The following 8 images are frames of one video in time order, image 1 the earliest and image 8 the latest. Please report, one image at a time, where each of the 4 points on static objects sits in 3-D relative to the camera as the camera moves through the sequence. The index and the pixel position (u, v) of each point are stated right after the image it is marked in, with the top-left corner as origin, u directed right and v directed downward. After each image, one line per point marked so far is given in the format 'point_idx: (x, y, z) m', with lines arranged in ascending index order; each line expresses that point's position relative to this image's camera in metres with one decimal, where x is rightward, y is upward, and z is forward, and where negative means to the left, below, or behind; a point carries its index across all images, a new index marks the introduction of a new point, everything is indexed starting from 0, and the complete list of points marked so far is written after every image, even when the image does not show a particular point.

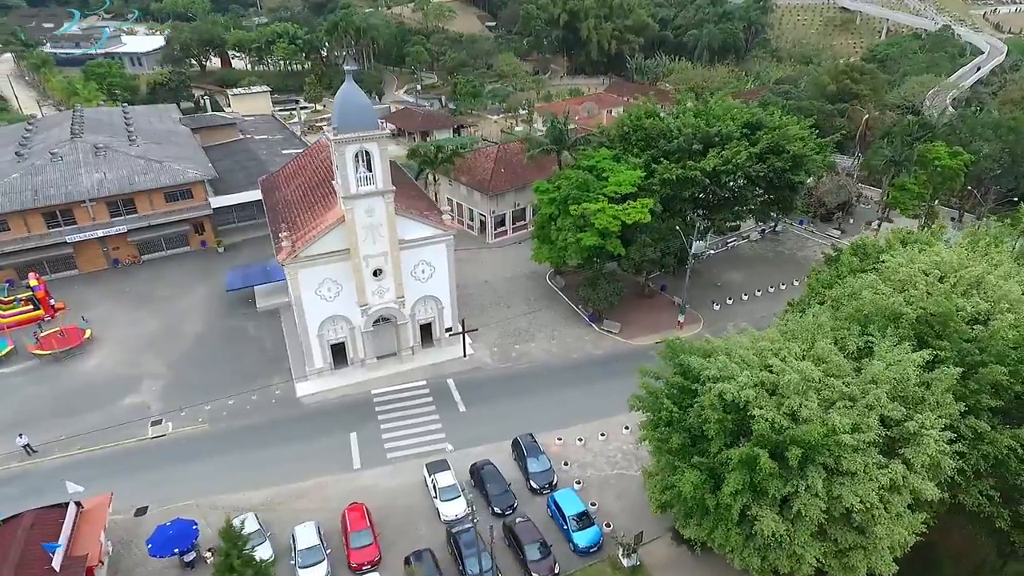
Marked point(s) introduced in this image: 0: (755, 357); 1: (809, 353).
0: (+7.7, -2.2, +19.6) m
1: (+9.4, -2.1, +19.6) m
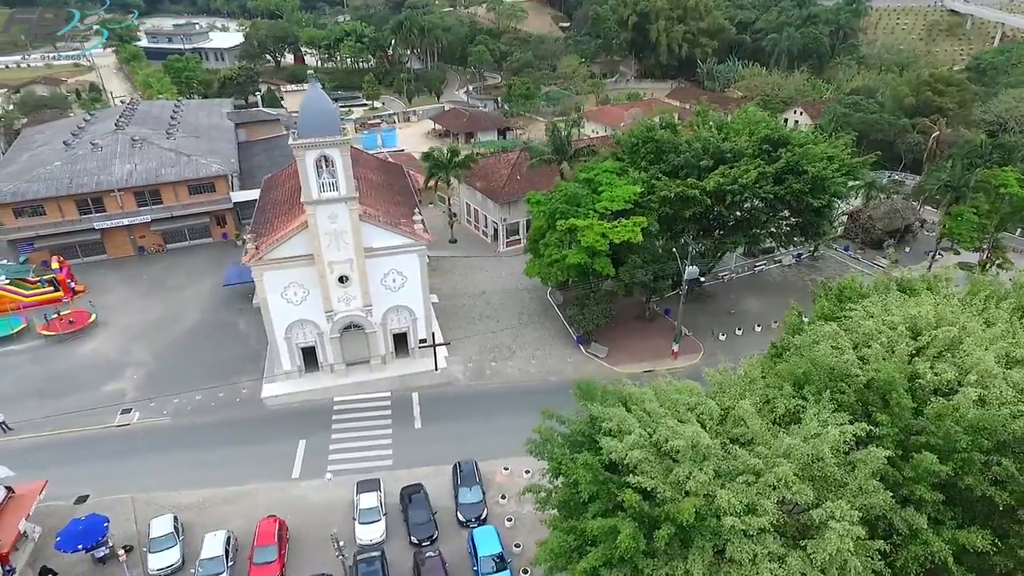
0: (+4.3, -3.4, +17.4) m
1: (+6.0, -3.4, +17.2) m
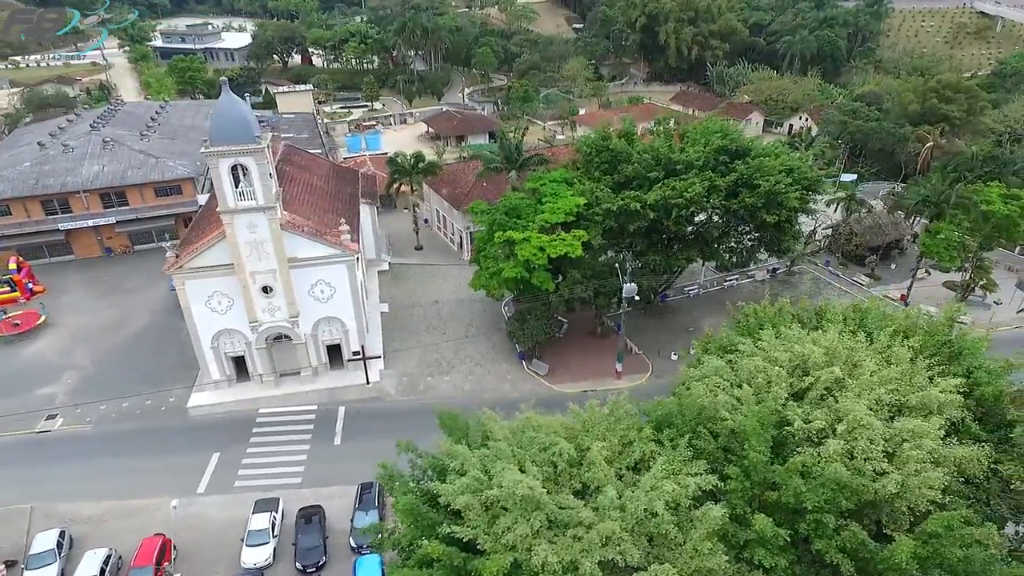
0: (+0.1, -4.2, +16.2) m
1: (+1.8, -4.3, +15.9) m
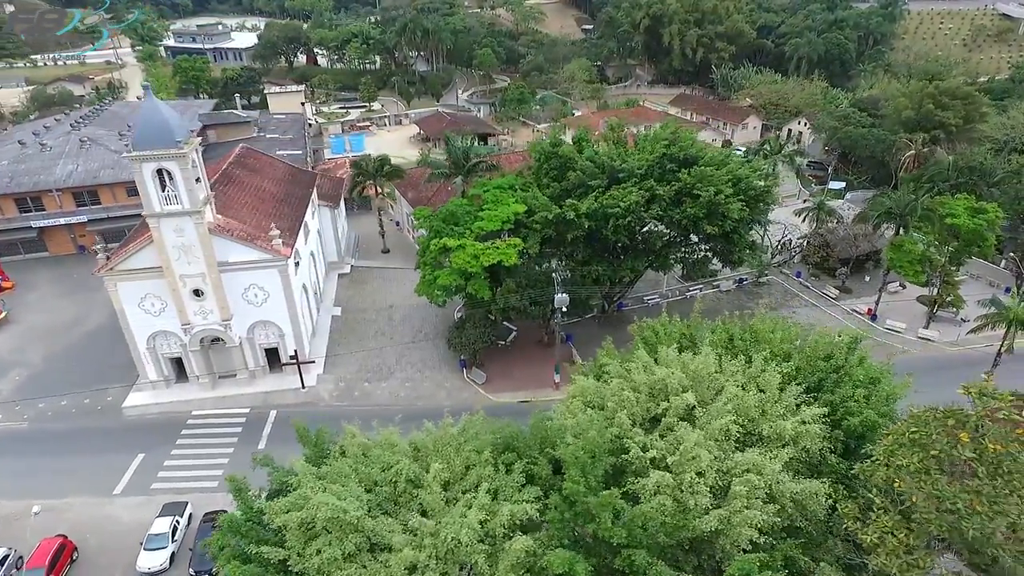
0: (-4.0, -4.6, +15.9) m
1: (-2.3, -4.7, +15.5) m
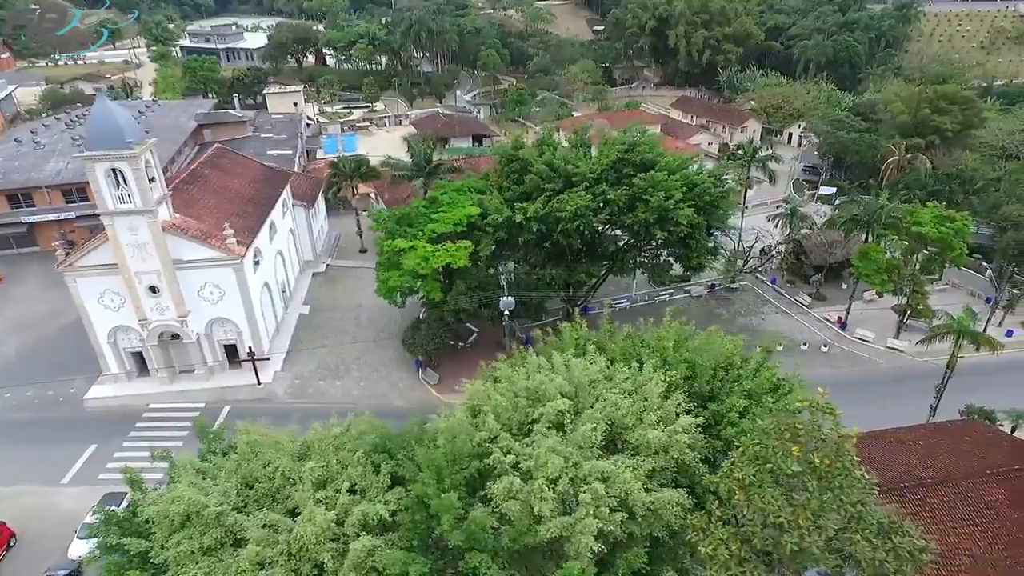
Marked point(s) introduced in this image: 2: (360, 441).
0: (-7.2, -4.6, +16.3) m
1: (-5.5, -4.8, +15.9) m
2: (-4.0, -4.1, +16.3) m
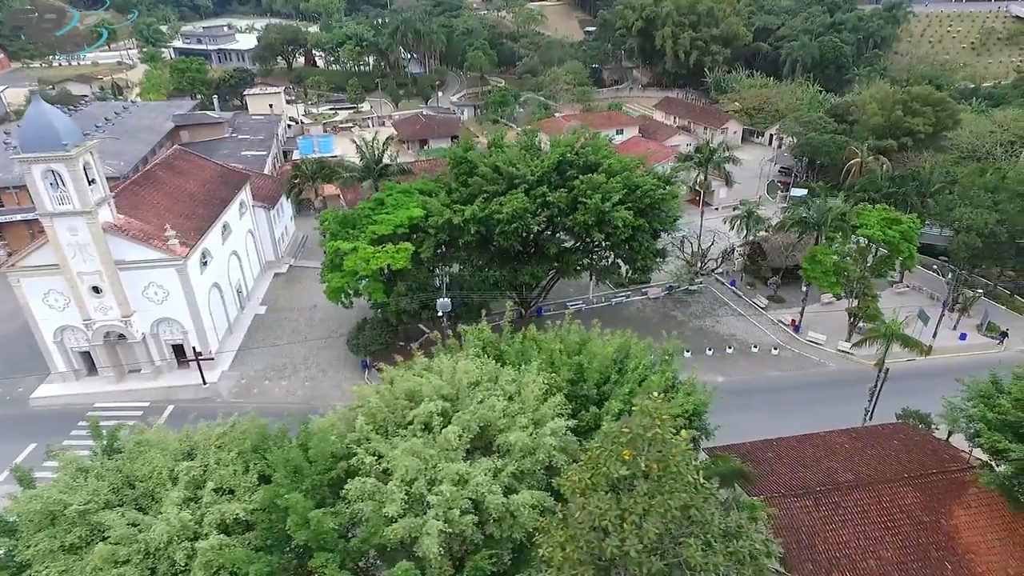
0: (-10.4, -4.7, +16.5) m
1: (-8.8, -4.8, +16.1) m
2: (-7.2, -4.1, +16.5) m
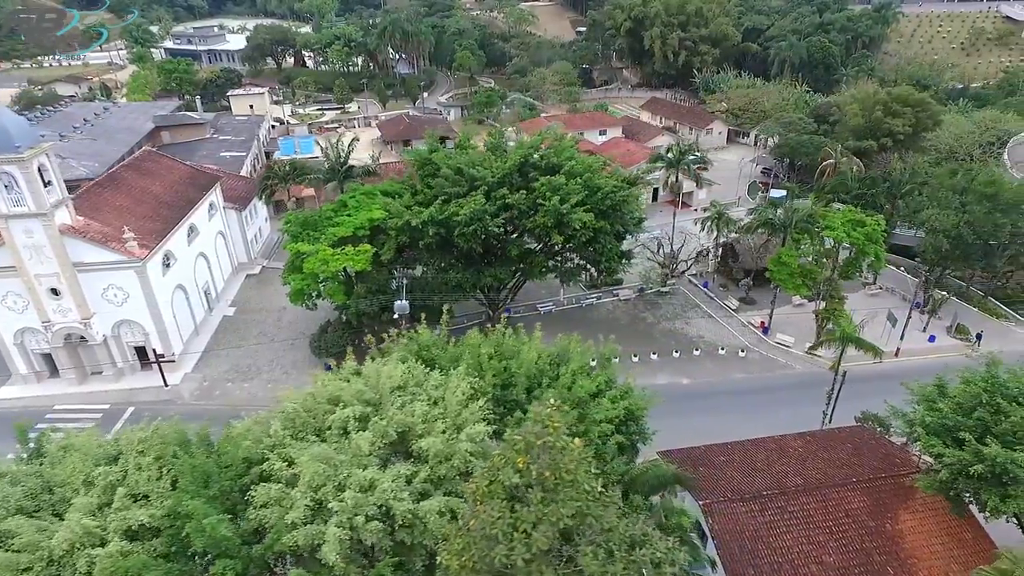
0: (-12.5, -4.8, +16.4) m
1: (-10.8, -4.9, +16.0) m
2: (-9.3, -4.2, +16.4) m
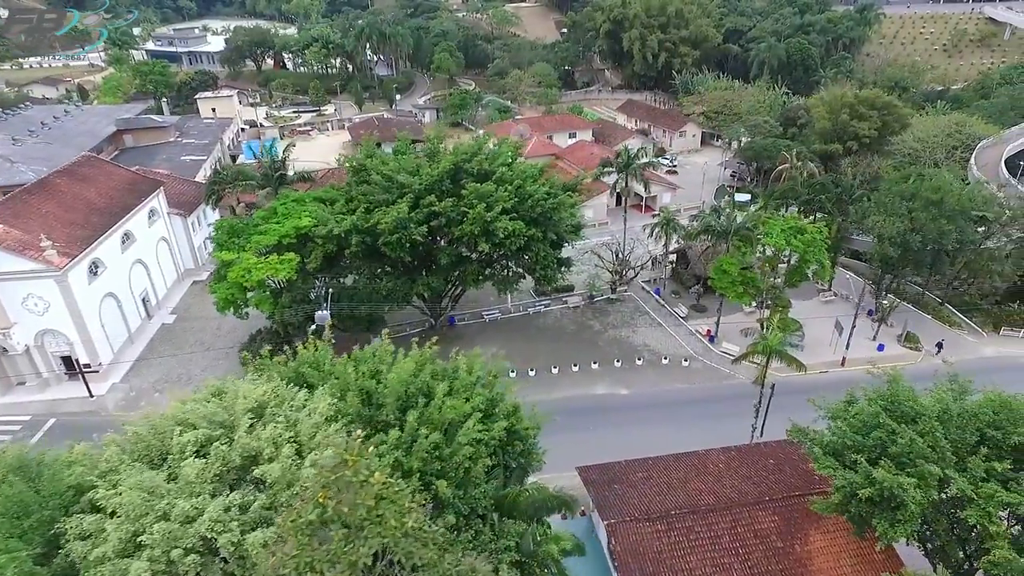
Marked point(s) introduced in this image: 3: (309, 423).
0: (-16.1, -5.2, +15.7) m
1: (-14.5, -5.4, +15.3) m
2: (-12.9, -4.7, +15.7) m
3: (-5.2, -3.4, +15.6) m
